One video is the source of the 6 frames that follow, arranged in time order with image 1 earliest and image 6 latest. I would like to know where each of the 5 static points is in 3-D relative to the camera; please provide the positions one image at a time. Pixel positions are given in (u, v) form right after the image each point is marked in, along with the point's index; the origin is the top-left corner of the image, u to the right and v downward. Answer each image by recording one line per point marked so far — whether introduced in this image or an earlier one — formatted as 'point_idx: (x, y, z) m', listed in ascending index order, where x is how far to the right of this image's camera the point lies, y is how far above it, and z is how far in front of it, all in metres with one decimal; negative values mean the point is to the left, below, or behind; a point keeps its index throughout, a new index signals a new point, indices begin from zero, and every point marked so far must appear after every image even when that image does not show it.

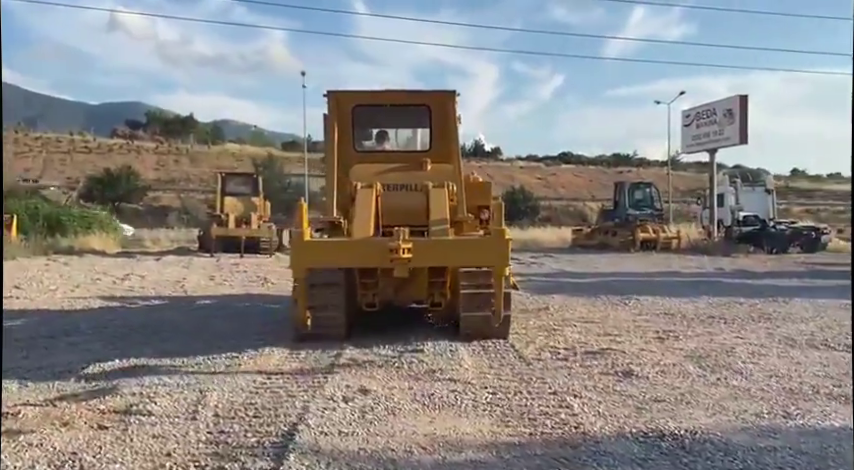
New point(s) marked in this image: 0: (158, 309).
0: (-3.3, -0.9, +8.7) m
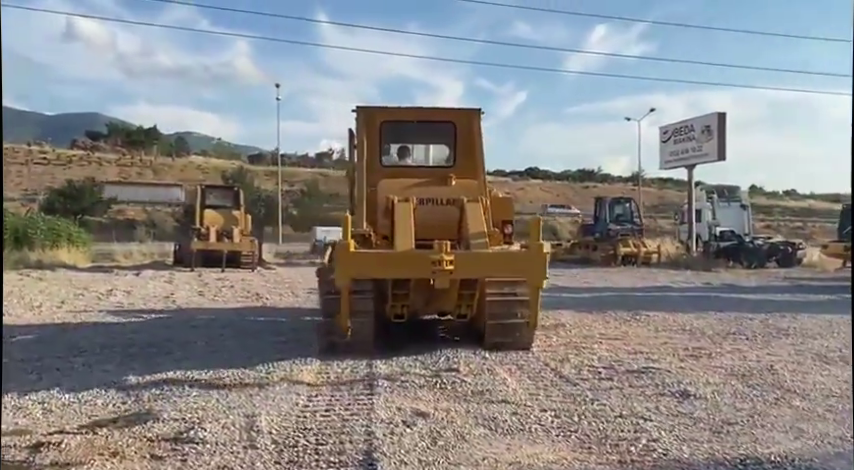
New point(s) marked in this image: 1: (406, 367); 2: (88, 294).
0: (-3.2, -1.1, +8.4) m
1: (-0.2, -1.1, +5.7) m
2: (-6.2, -1.1, +12.7) m
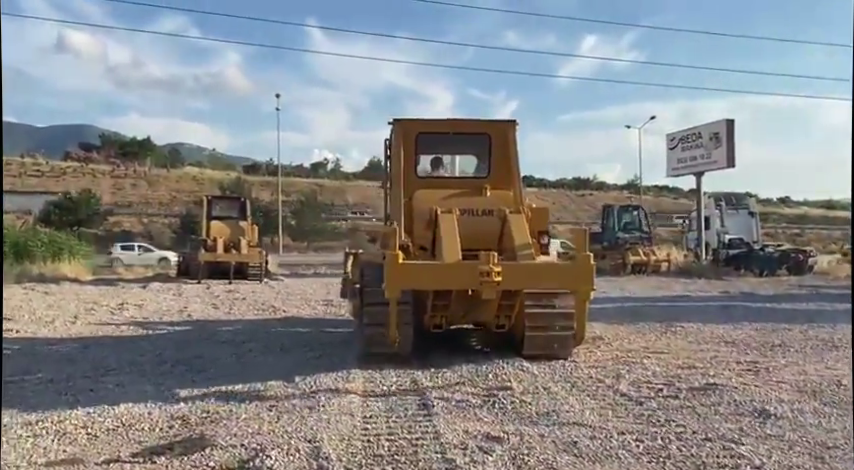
0: (-2.8, -1.2, +8.2) m
1: (+0.2, -1.2, +5.5) m
2: (-5.8, -1.3, +12.4) m
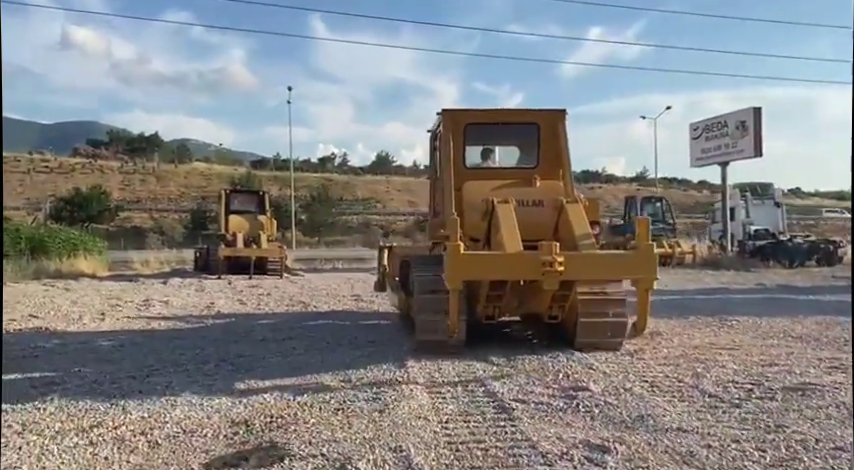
0: (-2.3, -1.2, +7.8) m
1: (+0.7, -1.1, +5.2) m
2: (-5.3, -1.2, +12.2) m
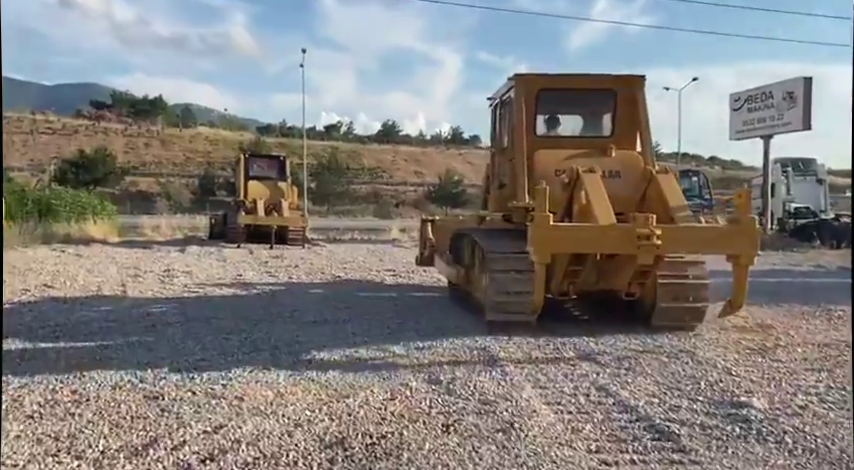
0: (-1.6, -0.8, +6.9) m
1: (+1.4, -1.0, +4.2) m
2: (-4.5, -0.6, +11.2) m
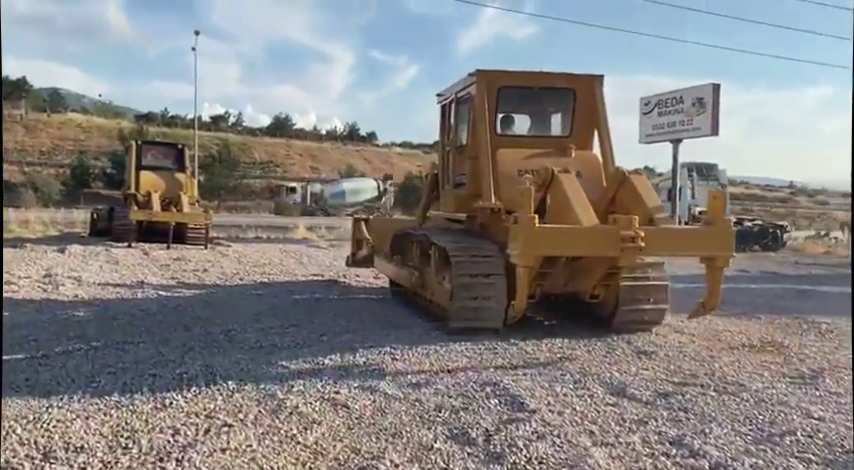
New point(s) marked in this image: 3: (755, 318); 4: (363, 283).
0: (-1.8, -0.9, +5.5) m
1: (+1.6, -1.0, +3.3) m
2: (-5.4, -0.6, +9.3) m
3: (+3.7, -0.9, +7.7) m
4: (-0.9, -0.7, +9.9) m
